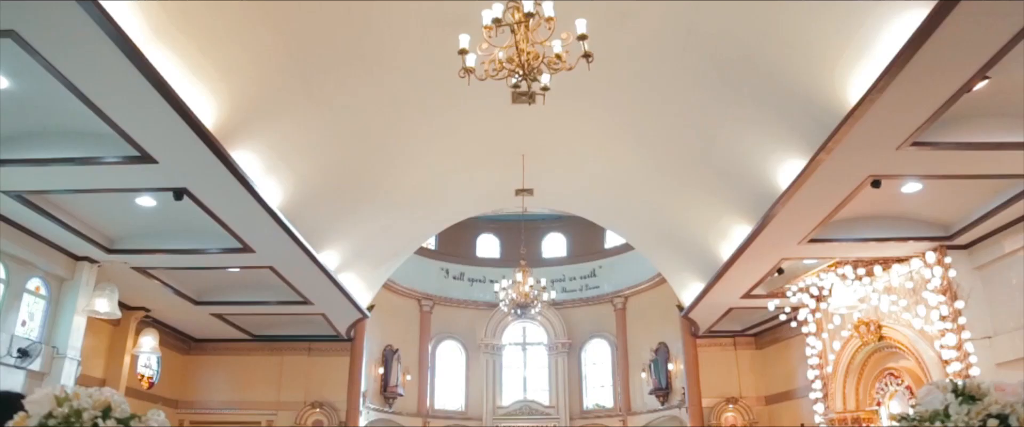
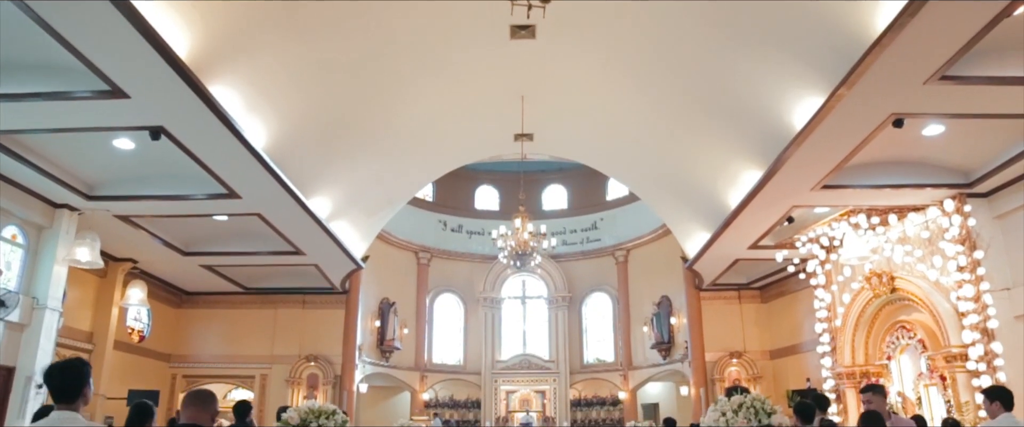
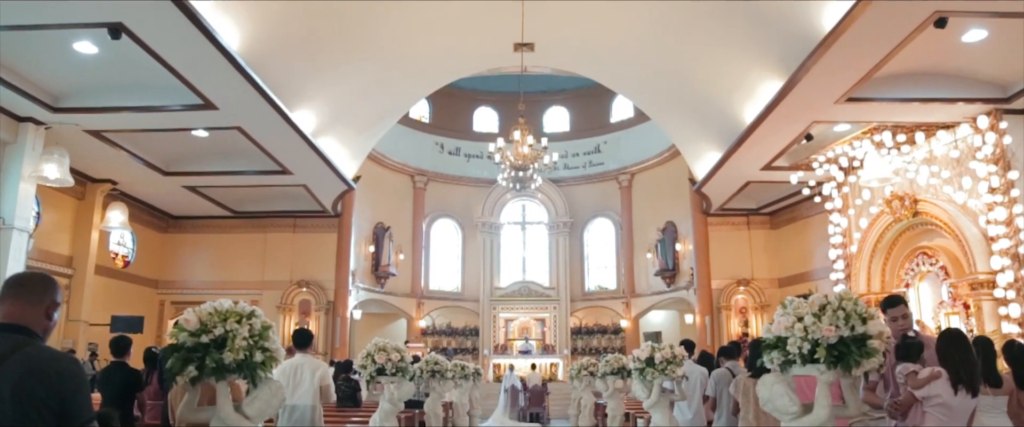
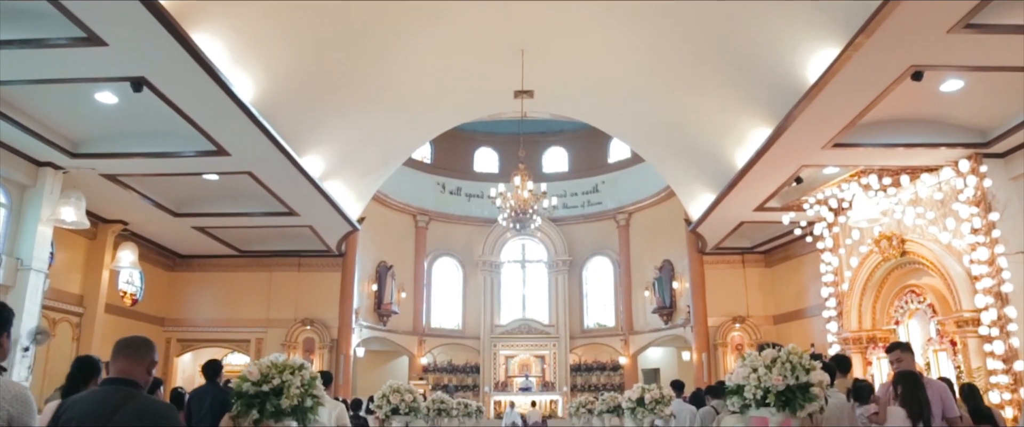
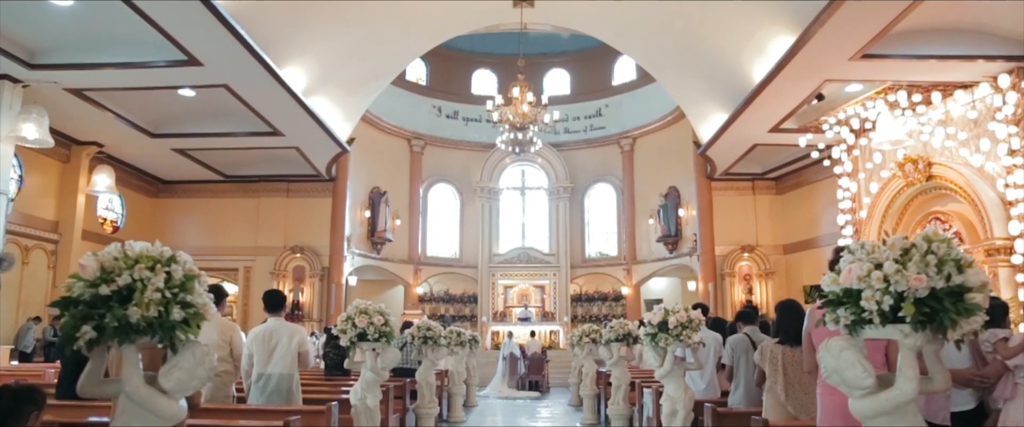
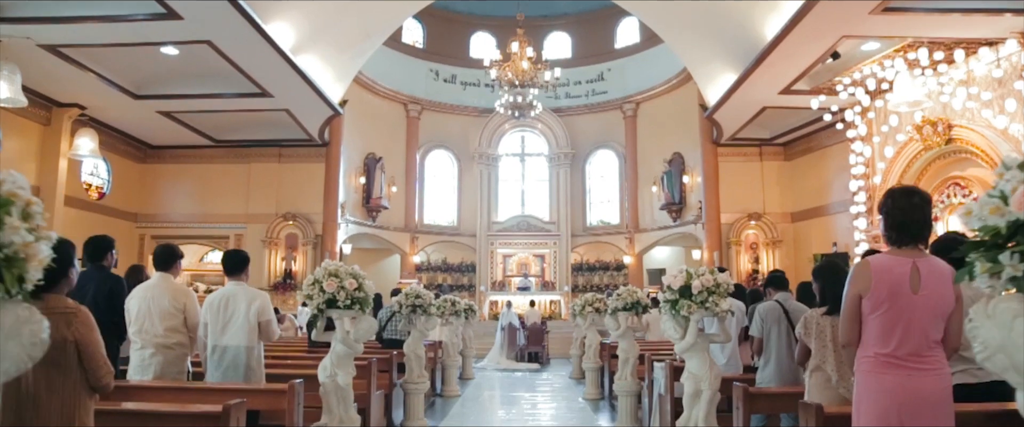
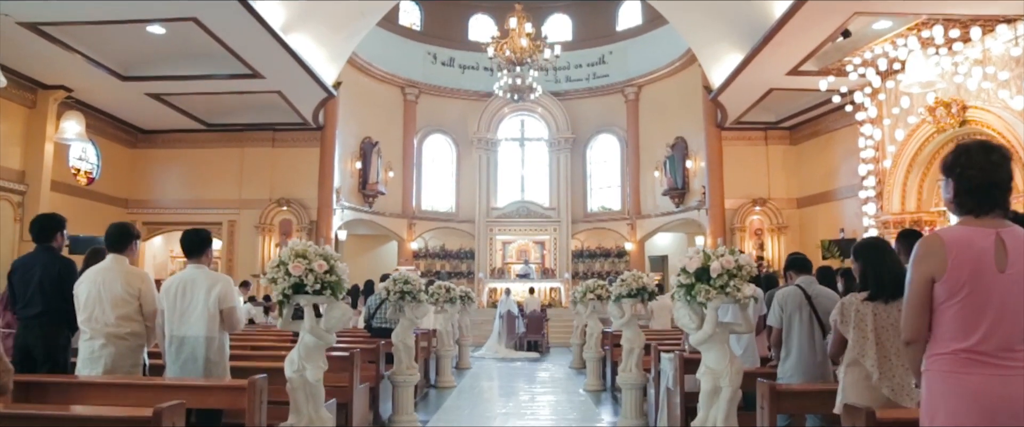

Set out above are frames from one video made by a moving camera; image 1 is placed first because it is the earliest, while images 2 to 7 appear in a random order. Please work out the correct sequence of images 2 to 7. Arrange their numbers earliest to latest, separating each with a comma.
2, 4, 3, 5, 6, 7
